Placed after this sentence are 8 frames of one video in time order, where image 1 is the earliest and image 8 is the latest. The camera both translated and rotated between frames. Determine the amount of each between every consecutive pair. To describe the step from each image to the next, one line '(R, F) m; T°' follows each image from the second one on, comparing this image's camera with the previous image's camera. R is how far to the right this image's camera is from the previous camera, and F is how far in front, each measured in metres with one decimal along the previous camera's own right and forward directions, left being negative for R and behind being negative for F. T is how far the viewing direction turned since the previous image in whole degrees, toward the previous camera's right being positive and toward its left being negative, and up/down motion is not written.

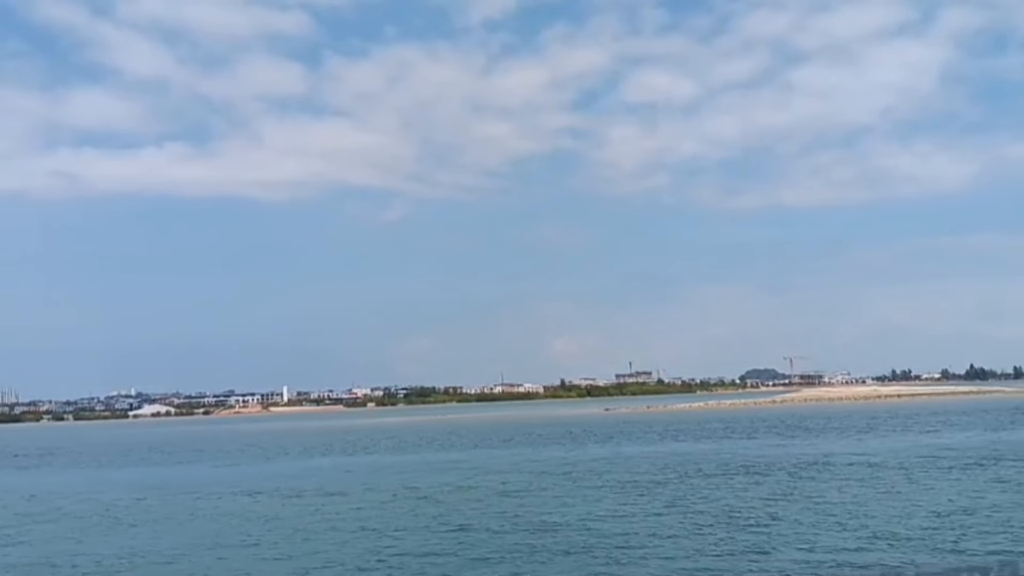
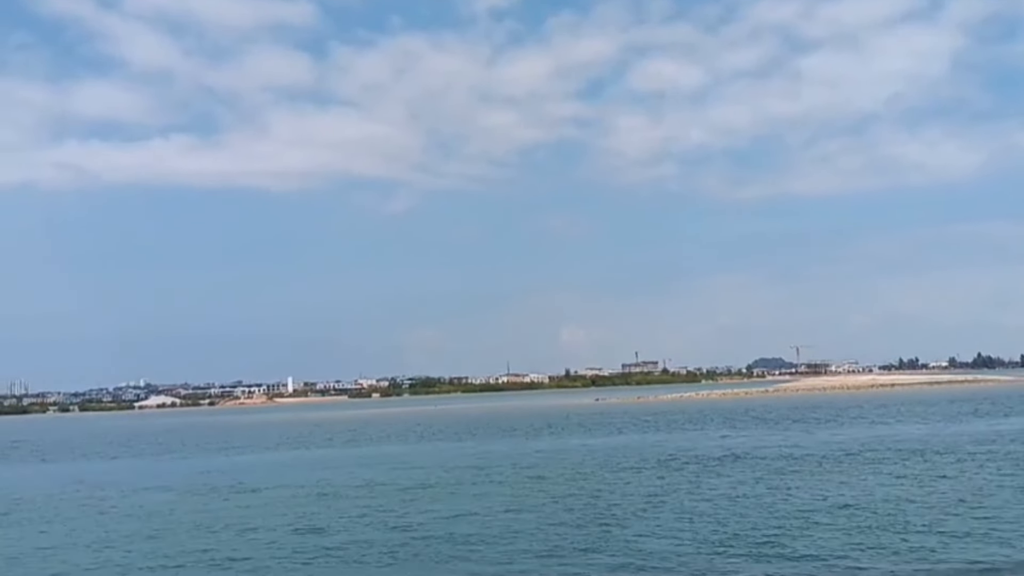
(+3.0, +0.9) m; -1°
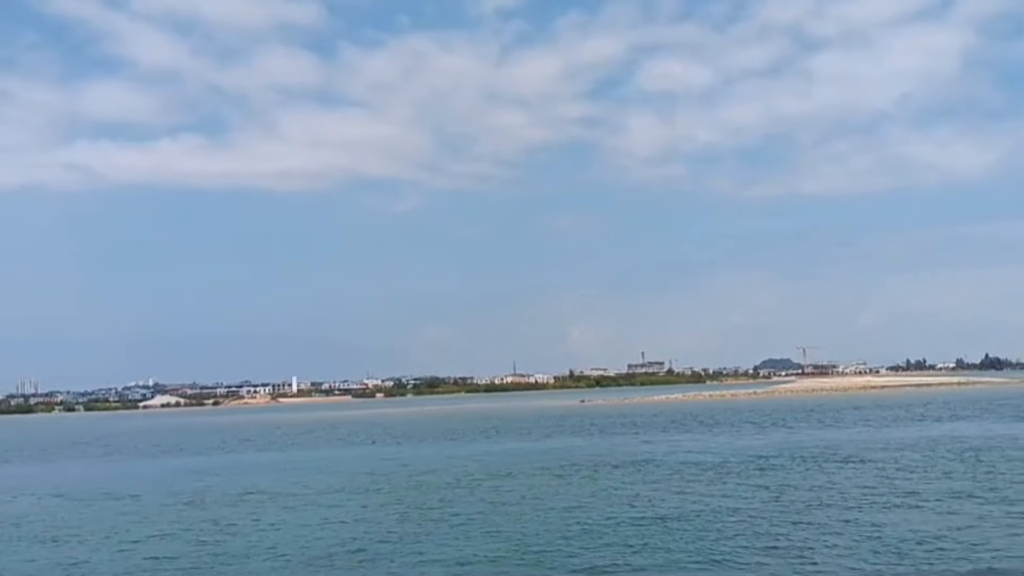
(+0.9, +1.0) m; 0°
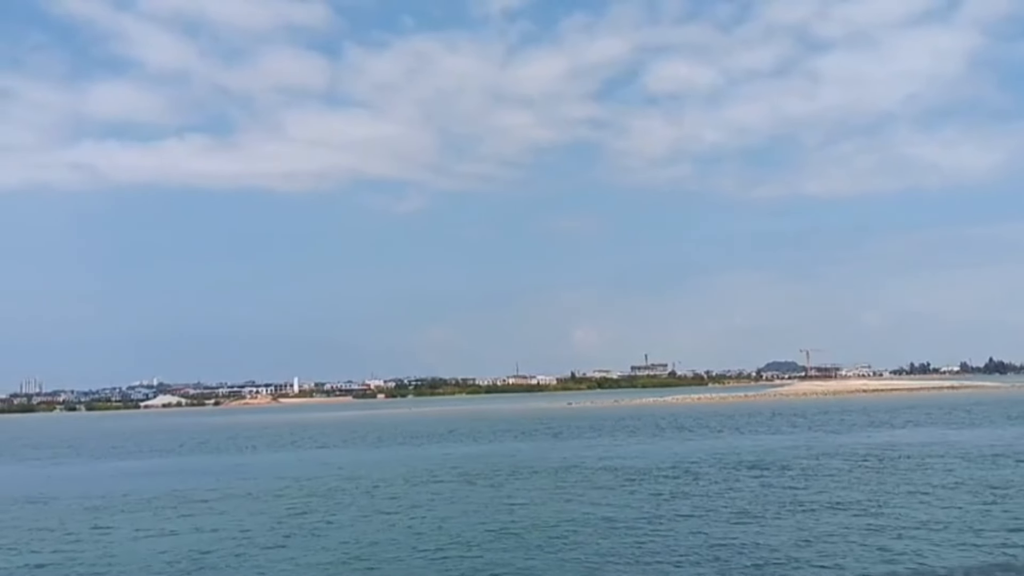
(+0.9, +1.2) m; 0°
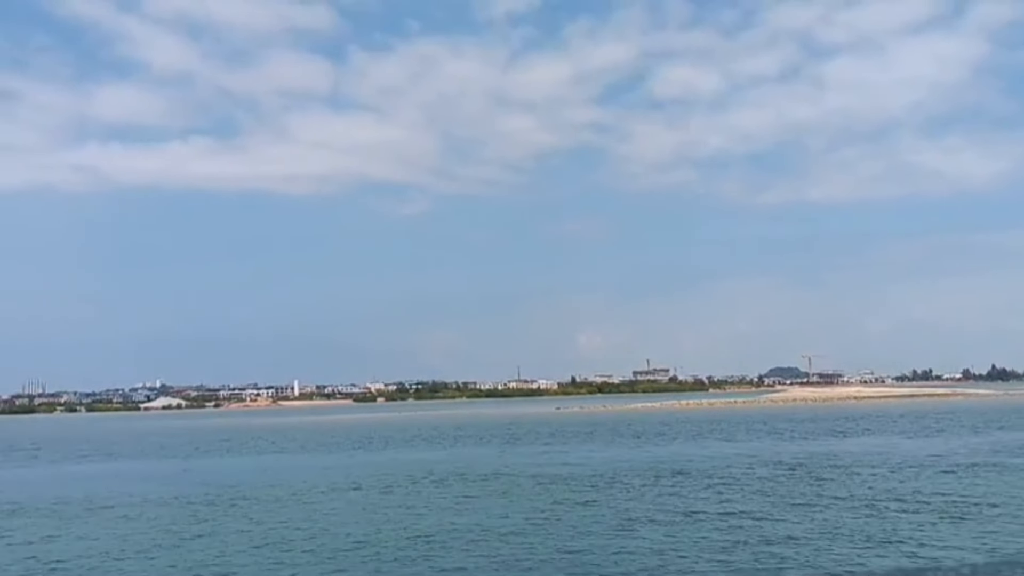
(-0.1, +0.8) m; 0°
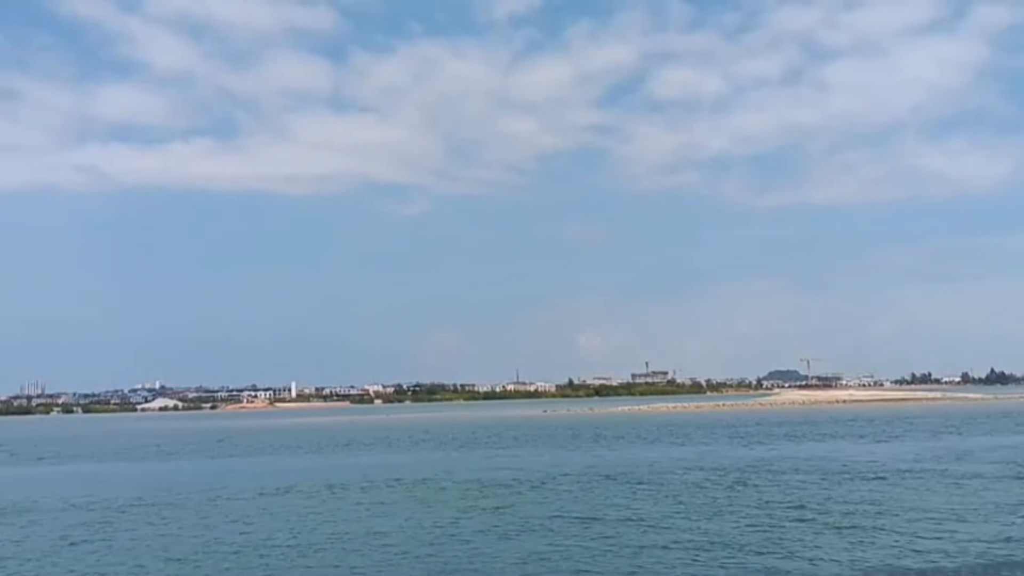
(+0.6, +0.8) m; 0°
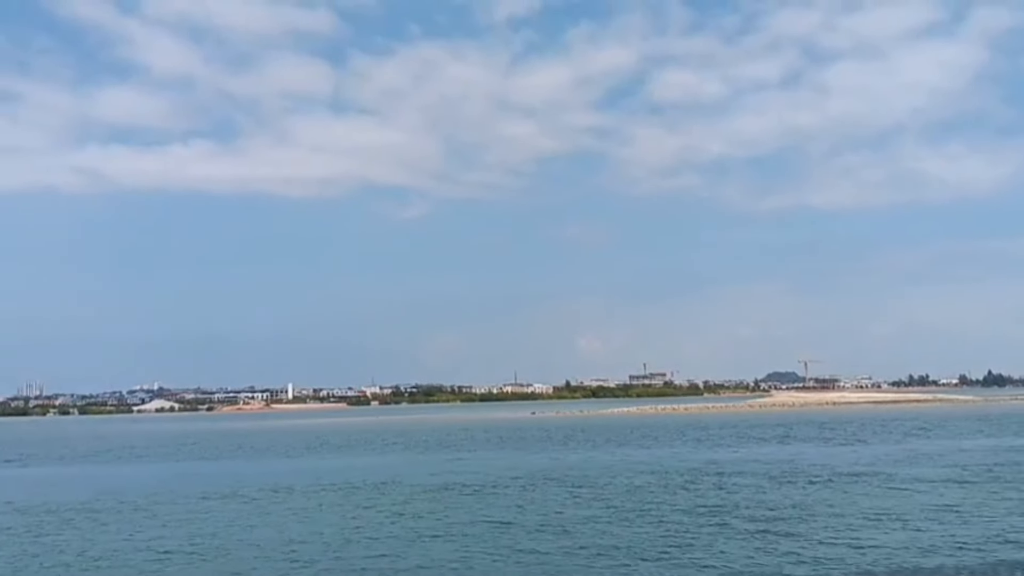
(+0.6, +0.5) m; 0°
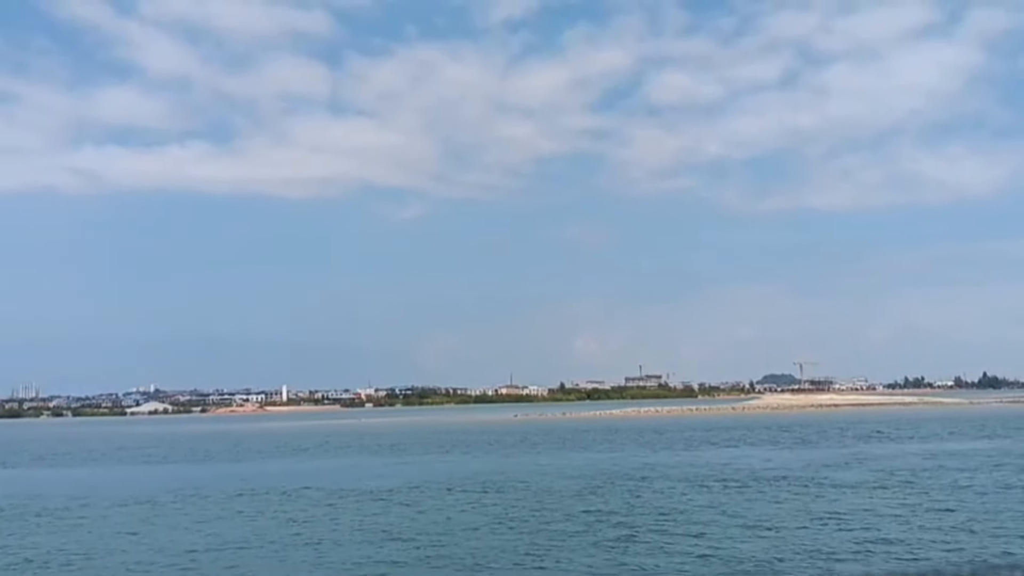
(+1.5, +0.3) m; 0°
